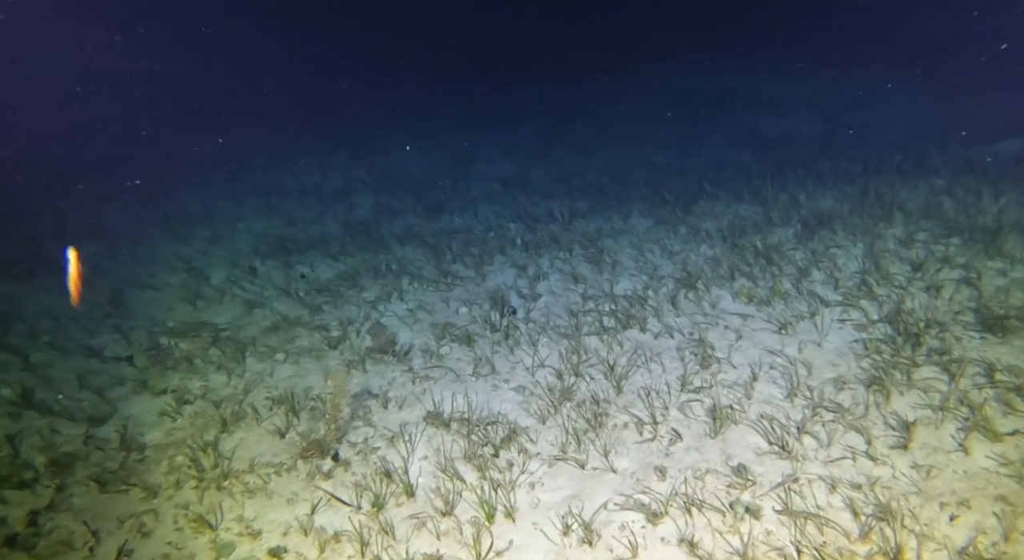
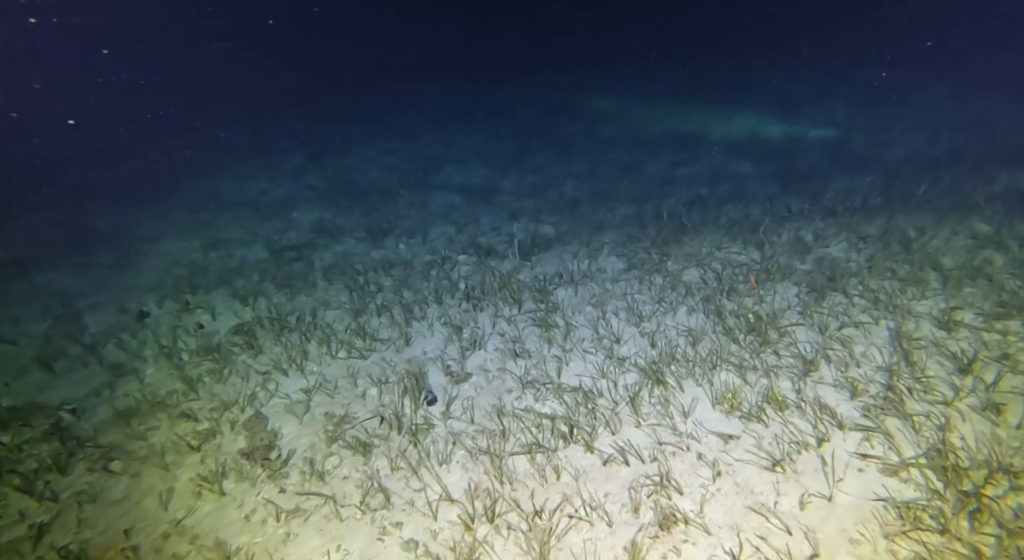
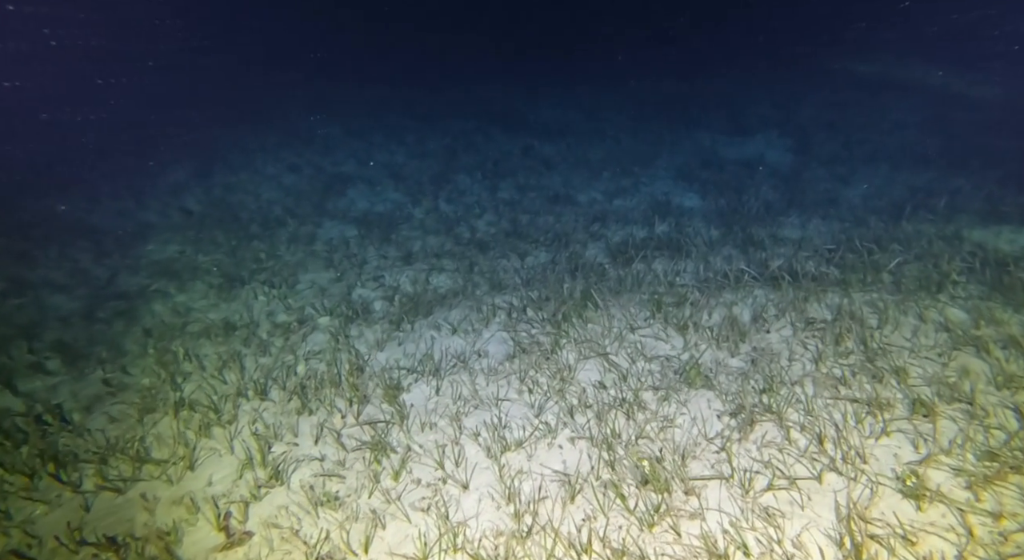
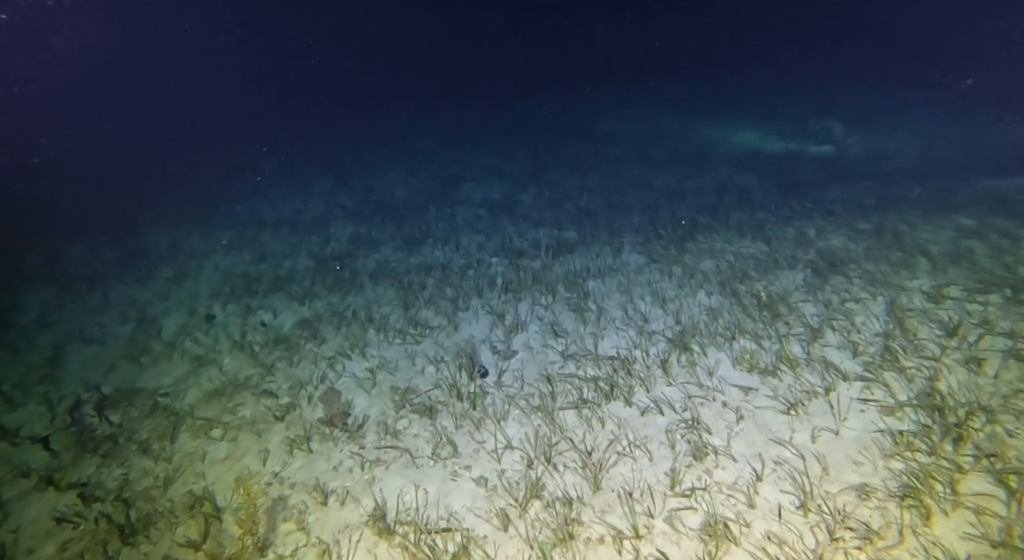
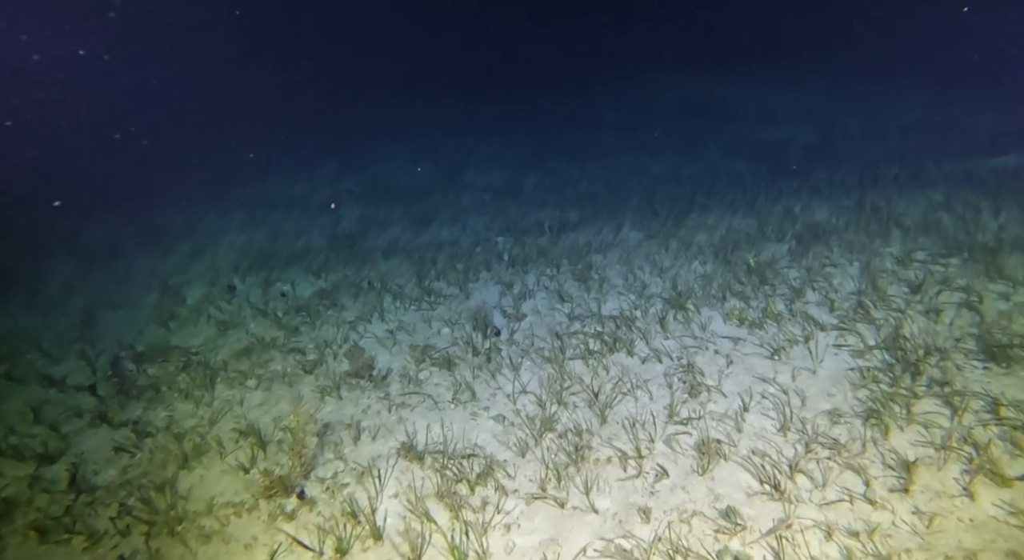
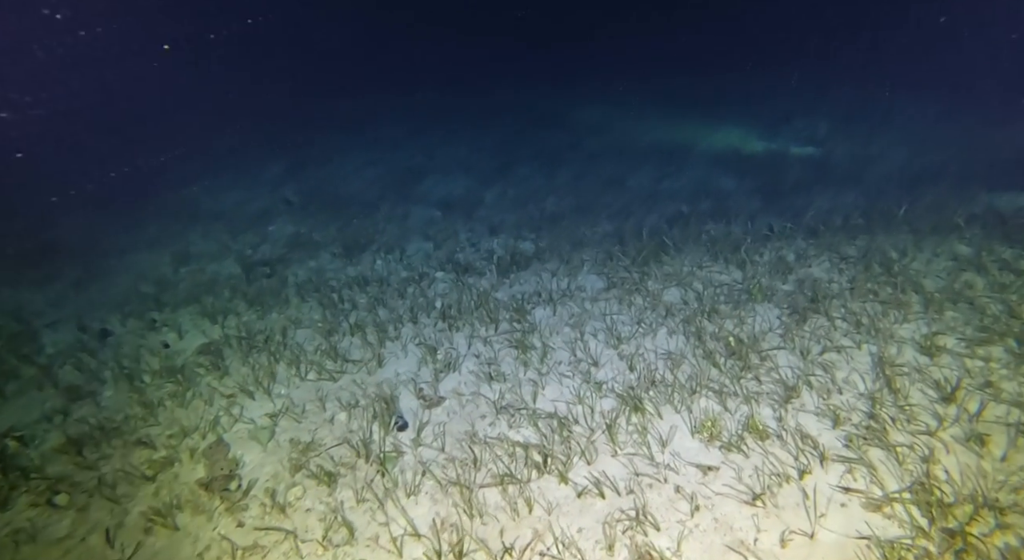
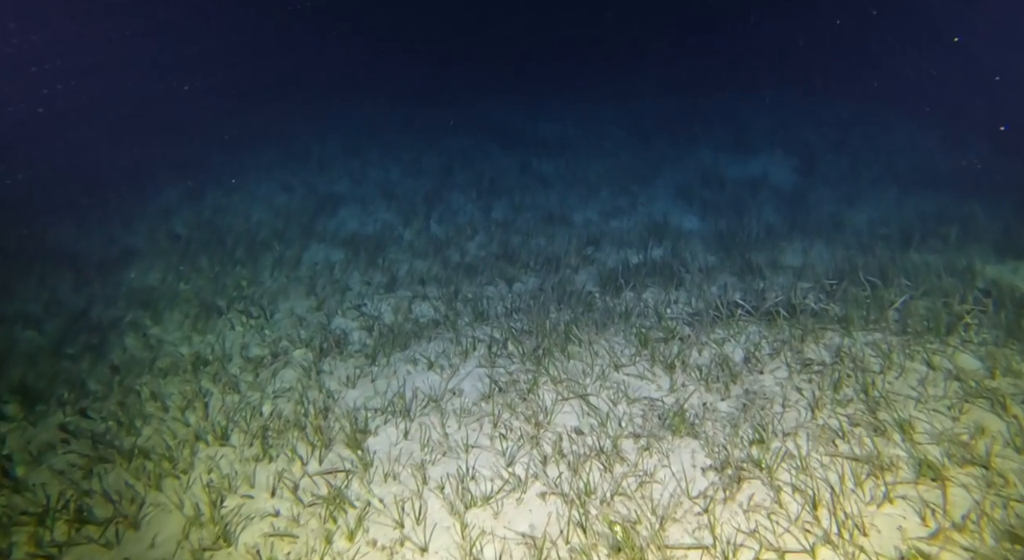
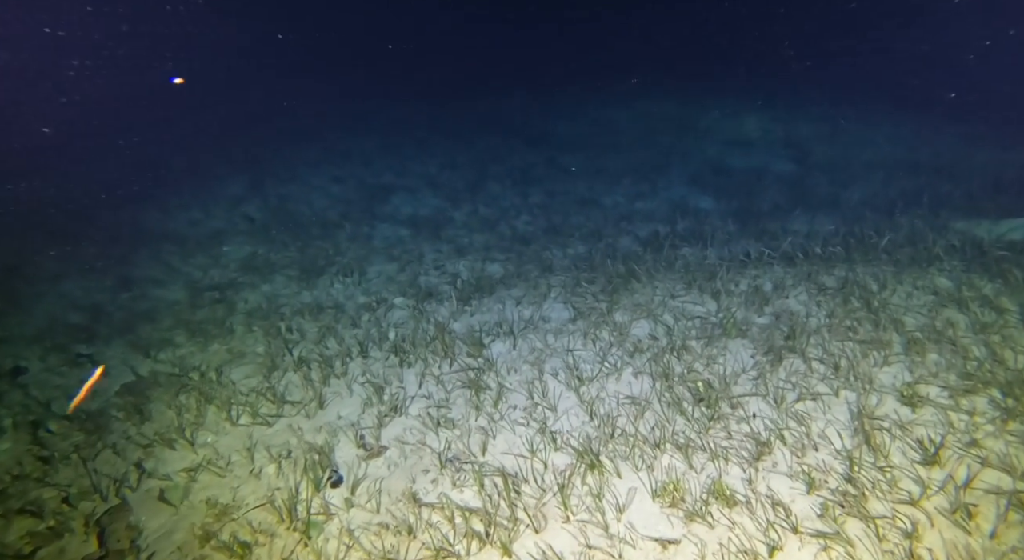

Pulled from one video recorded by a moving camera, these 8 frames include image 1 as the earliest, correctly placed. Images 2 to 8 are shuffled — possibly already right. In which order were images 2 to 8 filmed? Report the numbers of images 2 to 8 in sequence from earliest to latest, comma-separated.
5, 4, 2, 6, 8, 3, 7
